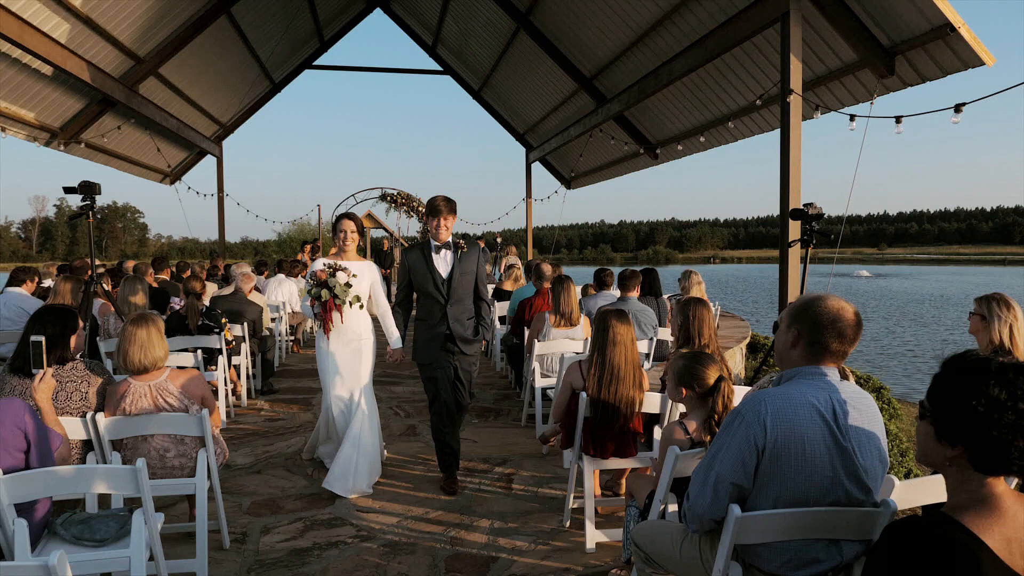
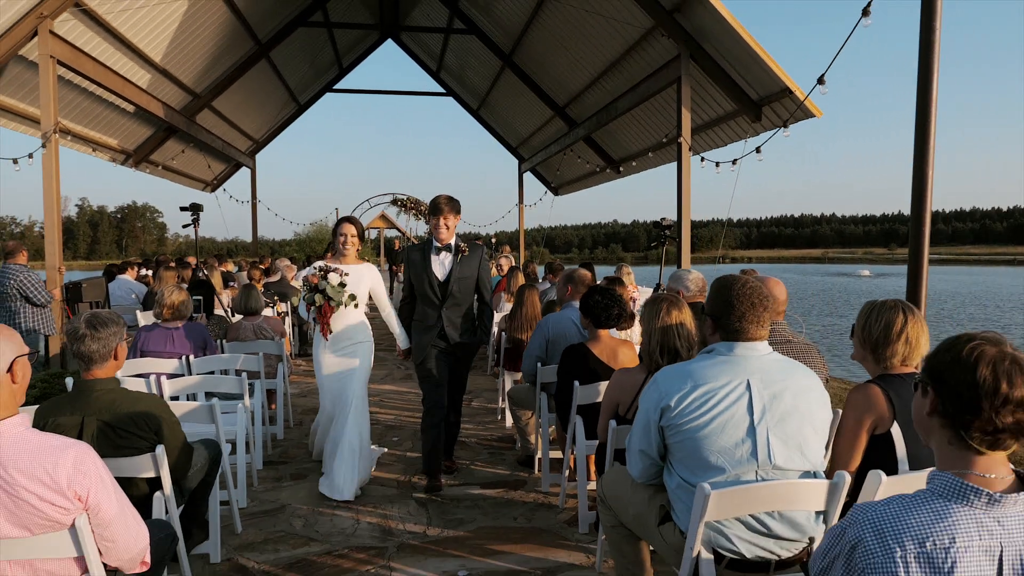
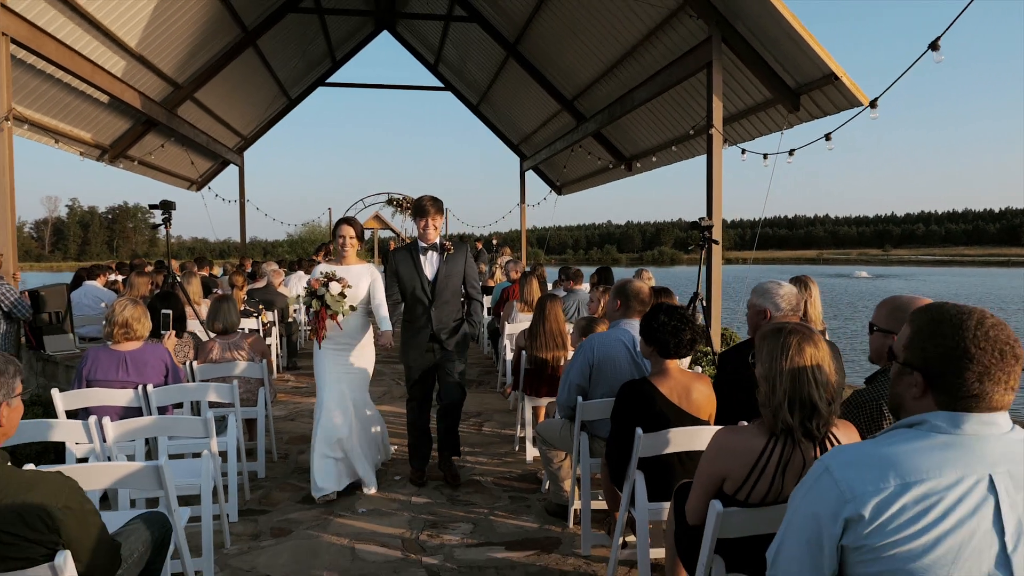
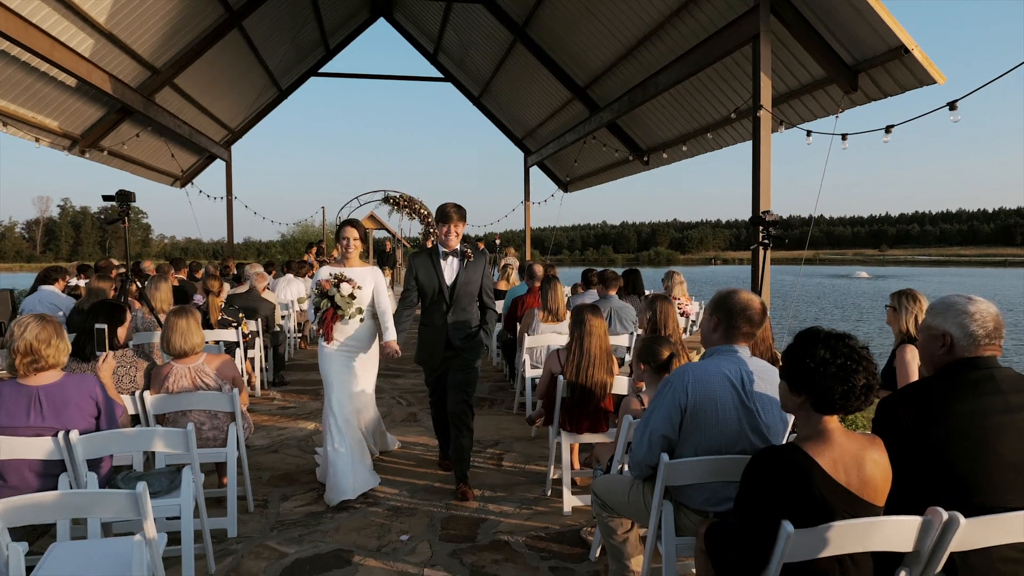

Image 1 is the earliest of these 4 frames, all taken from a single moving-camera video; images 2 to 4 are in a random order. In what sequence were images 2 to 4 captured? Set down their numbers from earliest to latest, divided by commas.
4, 3, 2
